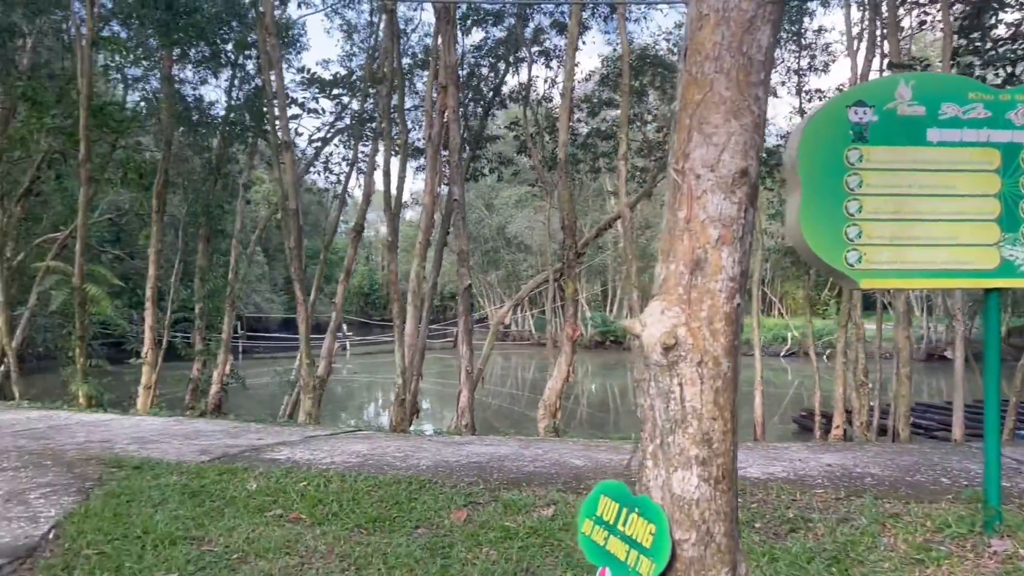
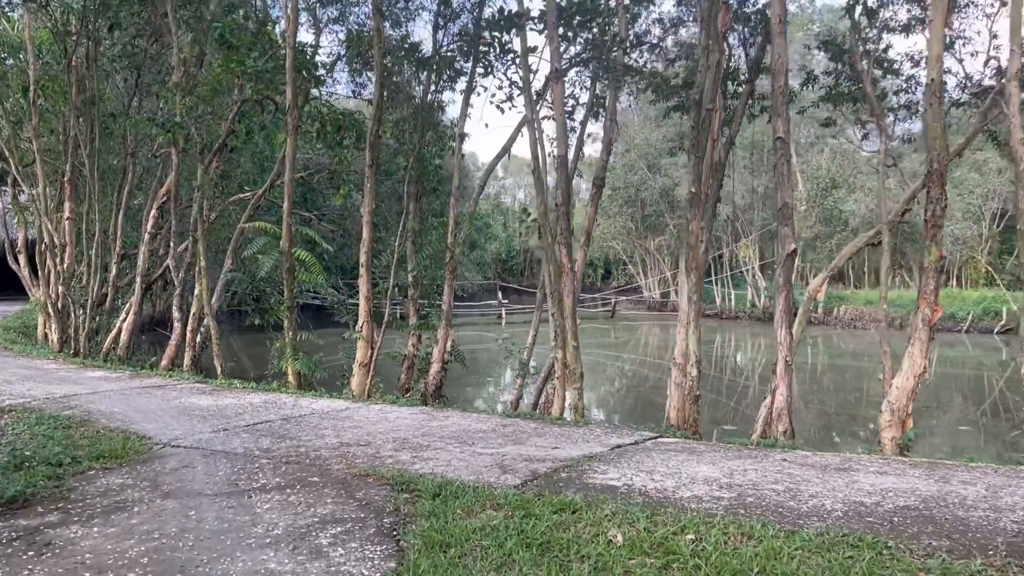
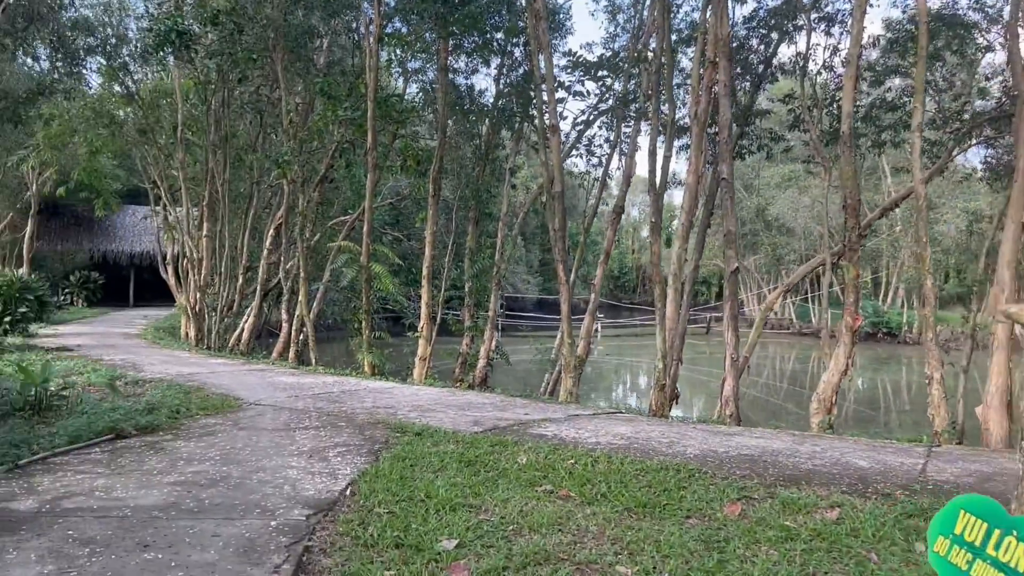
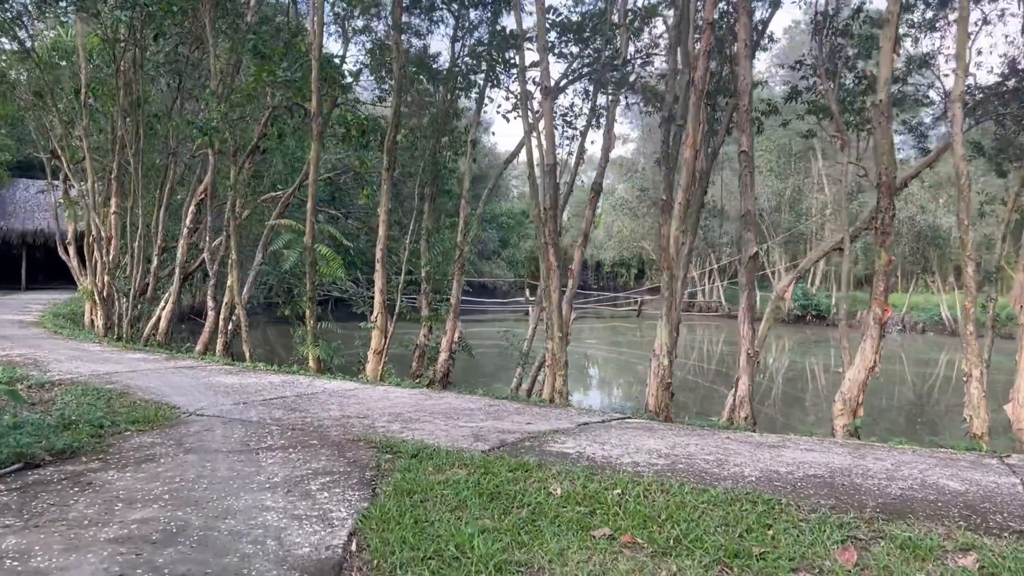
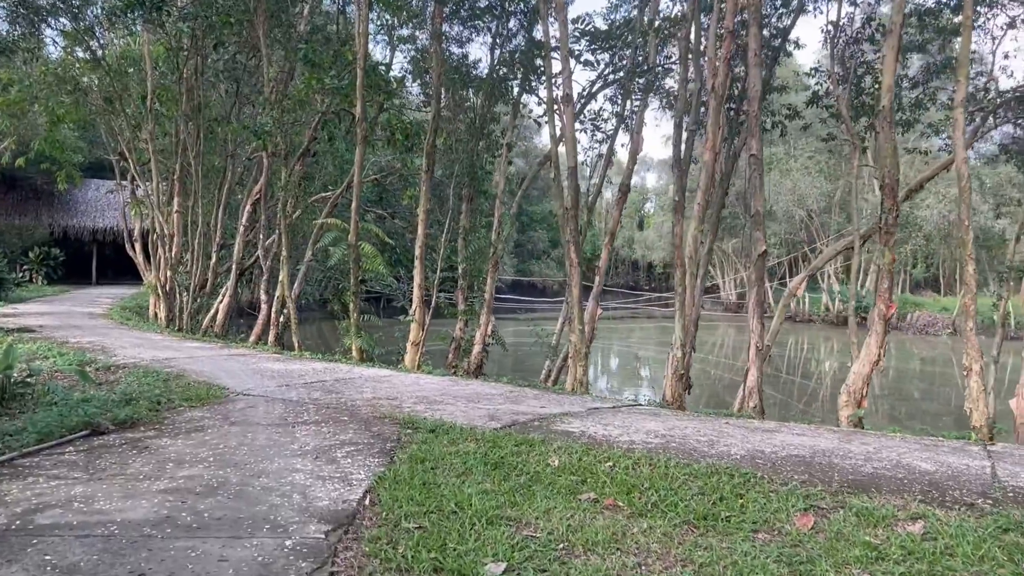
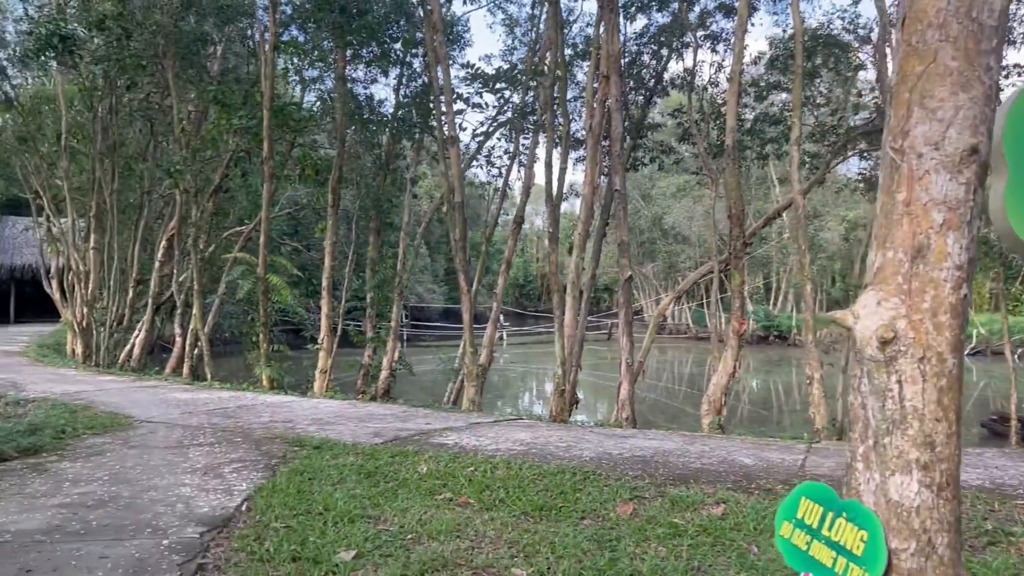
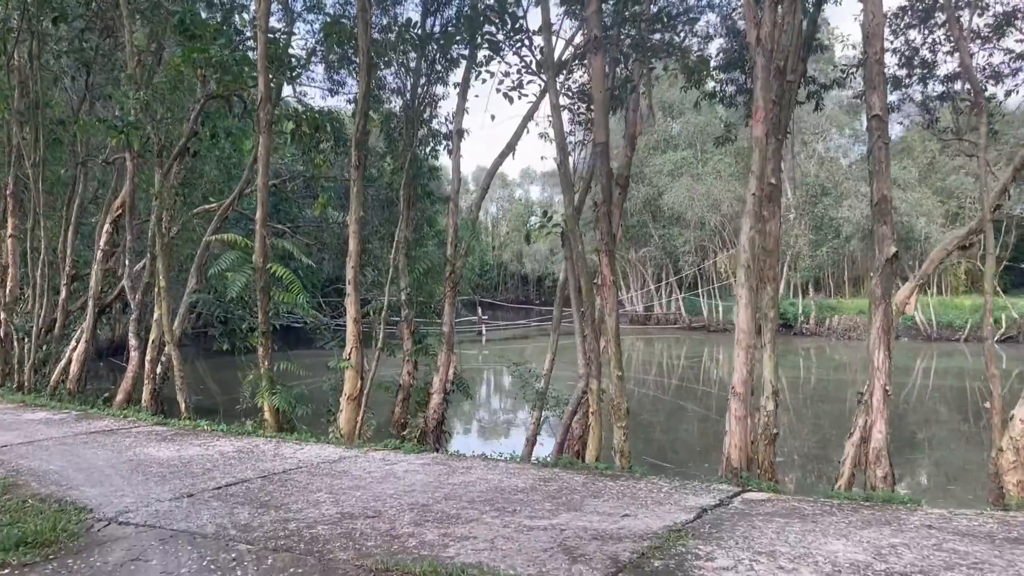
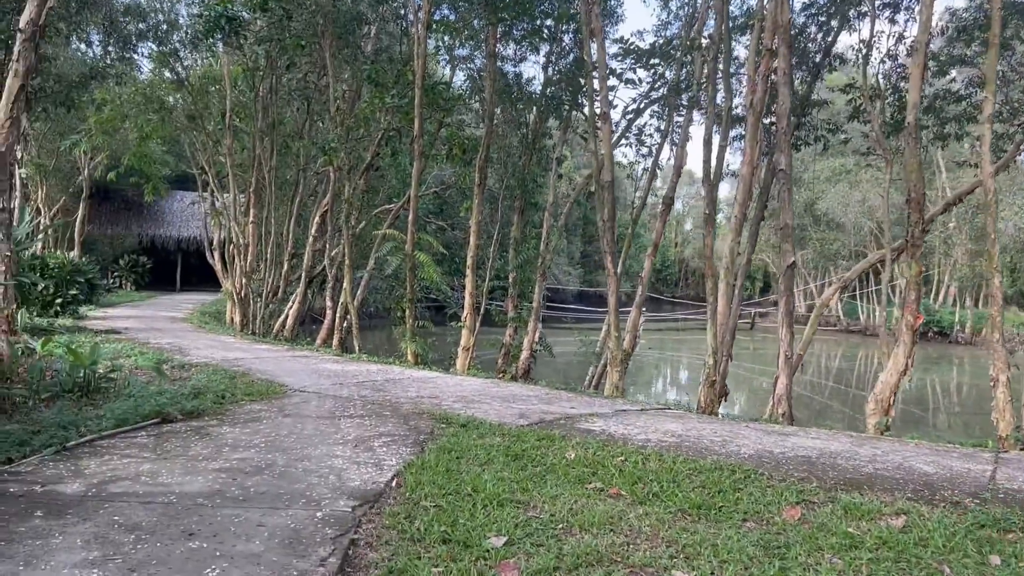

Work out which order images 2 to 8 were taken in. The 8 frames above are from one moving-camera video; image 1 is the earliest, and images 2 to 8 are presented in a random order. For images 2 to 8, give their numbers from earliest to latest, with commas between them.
6, 3, 8, 5, 4, 2, 7
